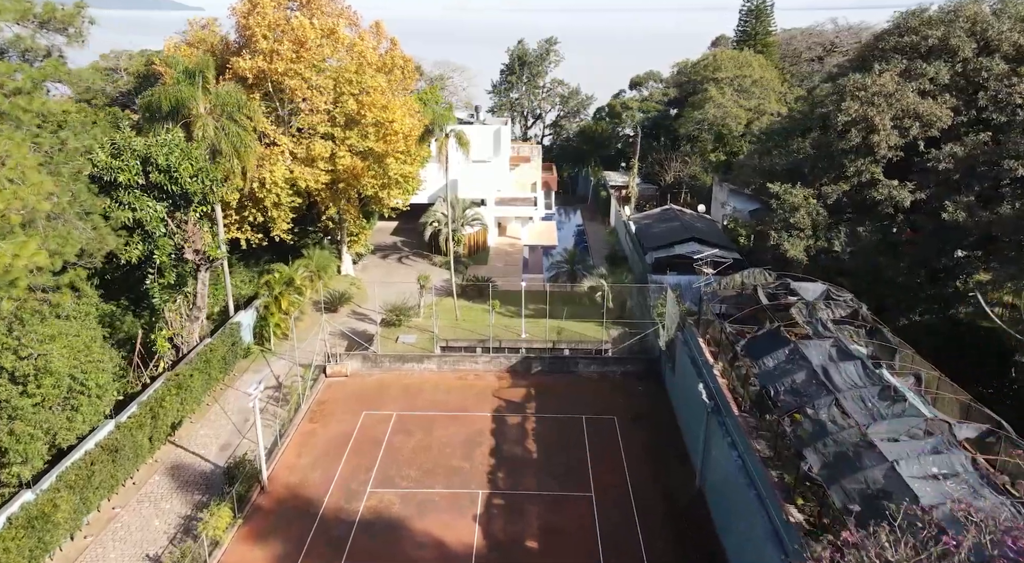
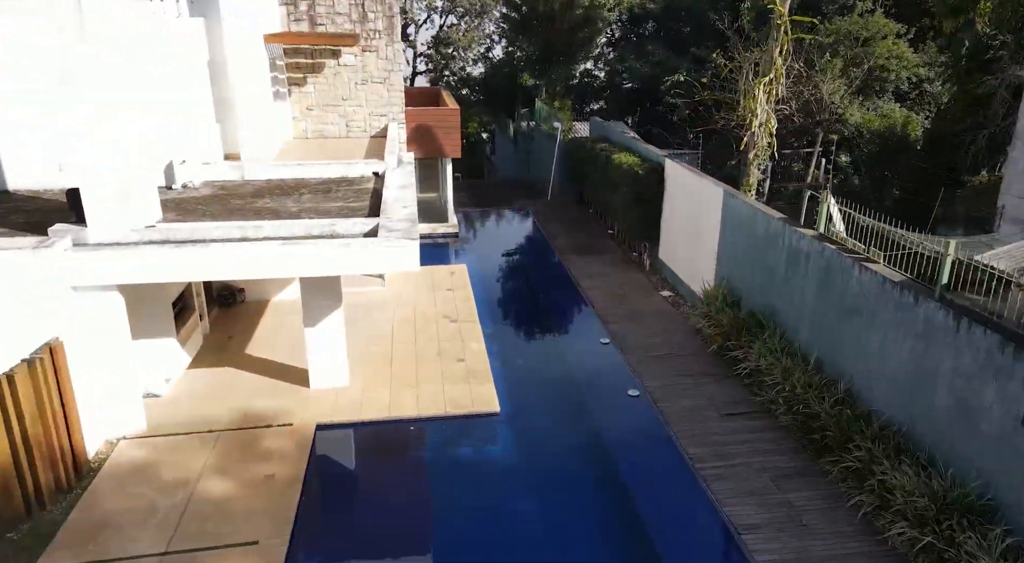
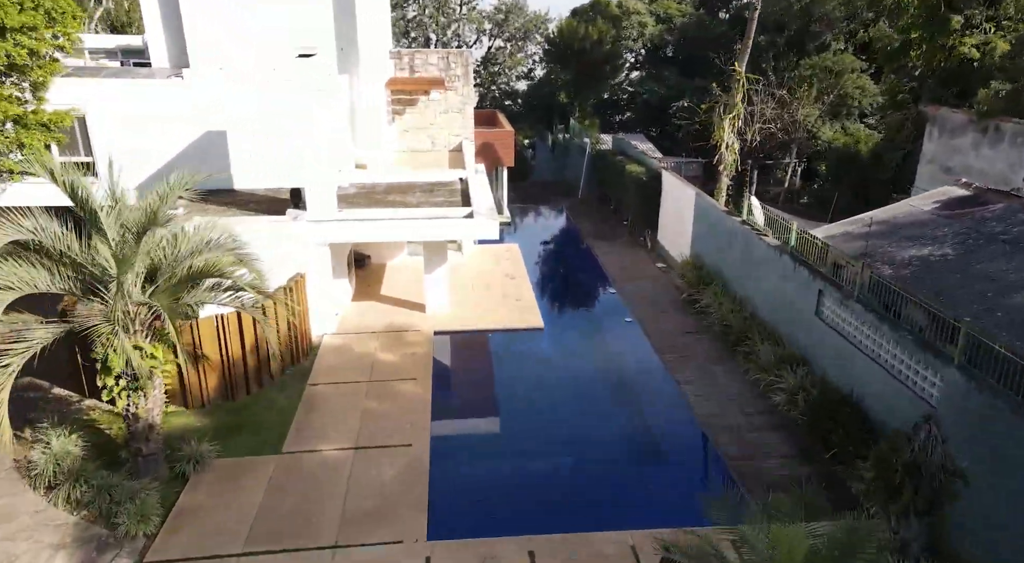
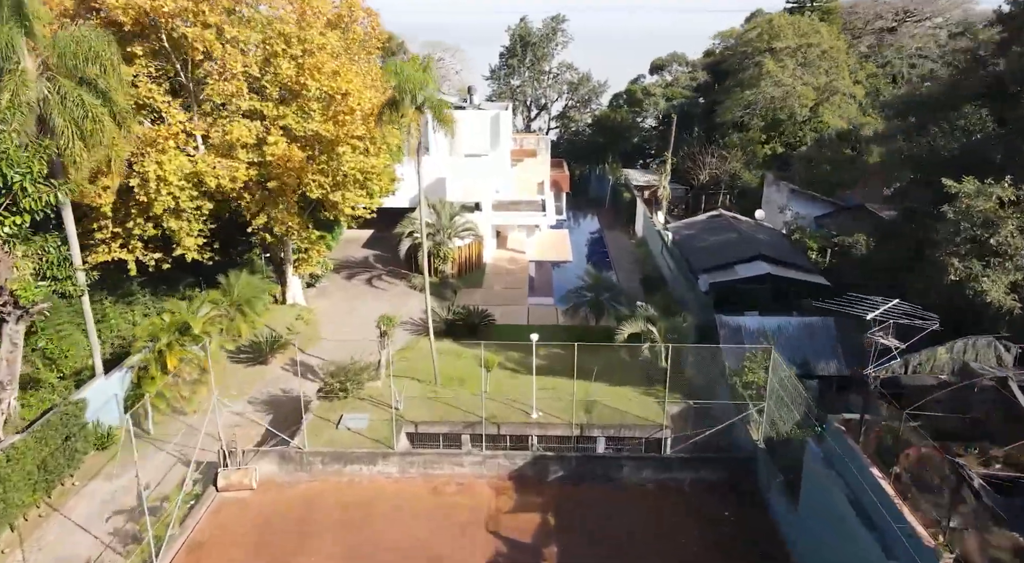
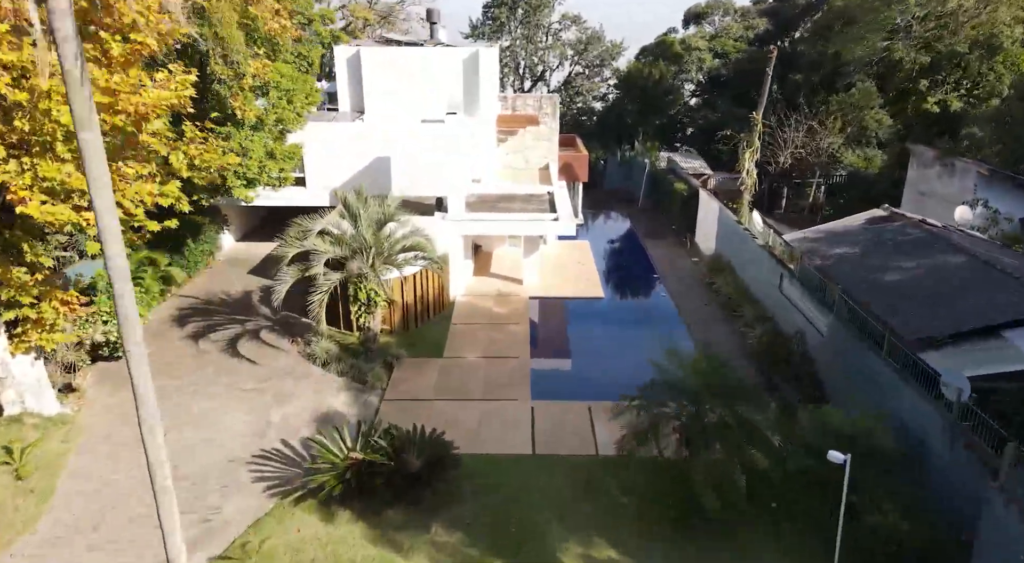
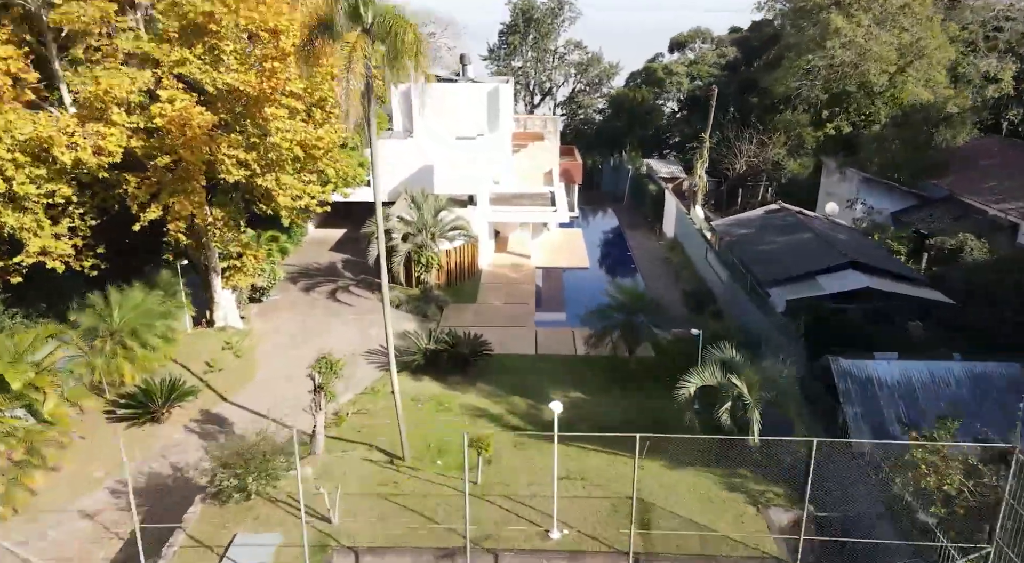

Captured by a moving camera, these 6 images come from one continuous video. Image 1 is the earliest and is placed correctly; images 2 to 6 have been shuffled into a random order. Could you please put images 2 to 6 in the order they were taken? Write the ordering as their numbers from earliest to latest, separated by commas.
4, 6, 5, 3, 2
